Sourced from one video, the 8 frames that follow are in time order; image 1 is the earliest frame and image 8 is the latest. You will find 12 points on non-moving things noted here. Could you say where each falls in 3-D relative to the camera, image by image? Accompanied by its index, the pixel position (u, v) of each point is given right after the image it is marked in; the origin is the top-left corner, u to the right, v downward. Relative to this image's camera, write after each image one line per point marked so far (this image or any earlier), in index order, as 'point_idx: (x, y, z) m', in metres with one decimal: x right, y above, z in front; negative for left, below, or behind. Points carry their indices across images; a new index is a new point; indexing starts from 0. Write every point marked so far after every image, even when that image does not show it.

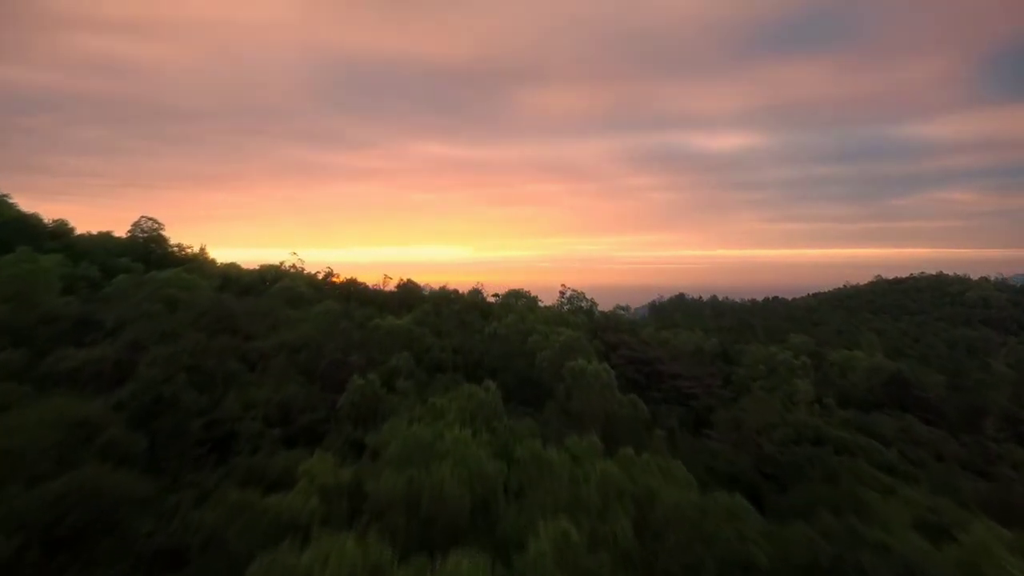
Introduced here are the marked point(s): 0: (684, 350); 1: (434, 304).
0: (+4.2, -1.5, +15.6) m
1: (-1.6, -0.3, +13.4) m
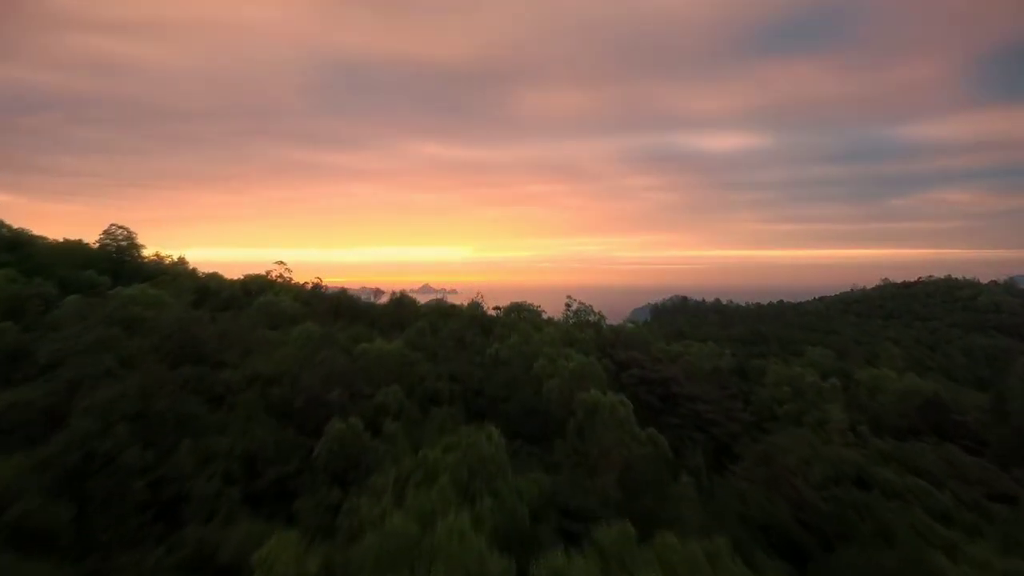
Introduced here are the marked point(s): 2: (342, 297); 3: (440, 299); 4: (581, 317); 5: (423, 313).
0: (+4.2, -1.8, +14.5) m
1: (-1.6, -0.6, +12.2) m
2: (-4.0, -0.3, +15.2) m
3: (-1.7, -0.4, +14.8) m
4: (+1.9, -0.9, +17.2) m
5: (-1.8, -0.5, +13.1) m
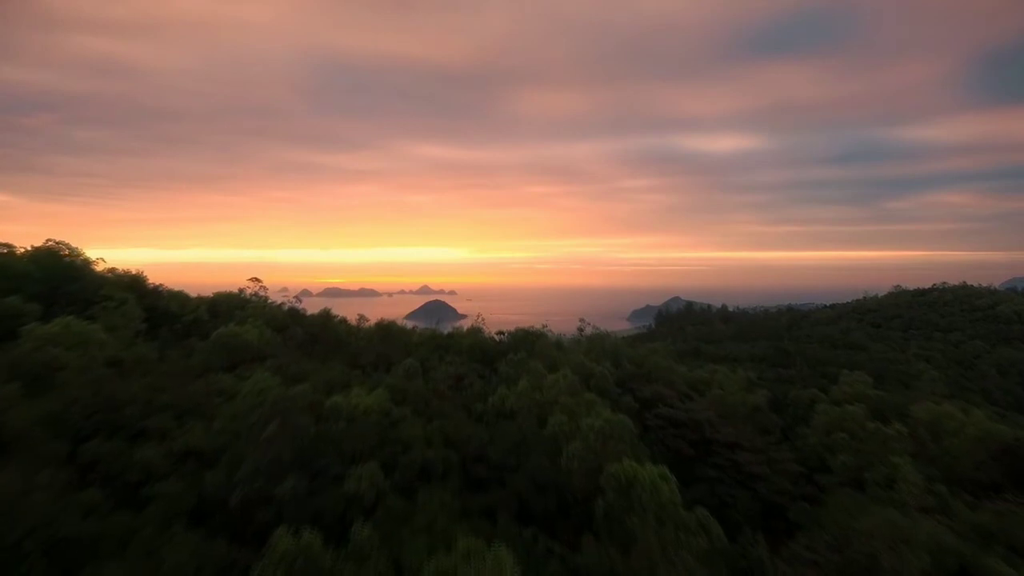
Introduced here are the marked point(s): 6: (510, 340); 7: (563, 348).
0: (+4.3, -2.3, +12.6) m
1: (-1.5, -1.1, +10.3) m
2: (-3.9, -0.7, +13.3) m
3: (-1.6, -0.9, +12.9) m
4: (+2.0, -1.4, +15.3) m
5: (-1.7, -1.0, +11.2) m
6: (-0.2, -1.1, +12.8) m
7: (+1.0, -1.3, +13.0) m
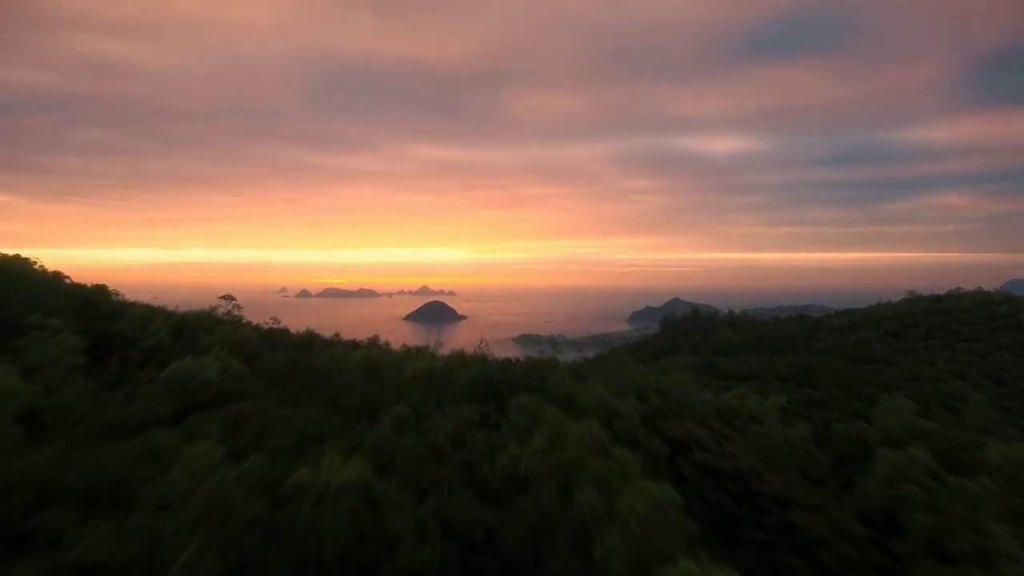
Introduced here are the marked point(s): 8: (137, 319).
0: (+4.5, -2.7, +10.9) m
1: (-1.3, -1.5, +8.6) m
2: (-3.8, -1.1, +11.5) m
3: (-1.5, -1.3, +11.2) m
4: (+2.1, -1.7, +13.5) m
5: (-1.6, -1.4, +9.4) m
6: (0.0, -1.4, +11.1) m
7: (+1.1, -1.7, +11.3) m
8: (-6.5, -0.5, +11.2) m
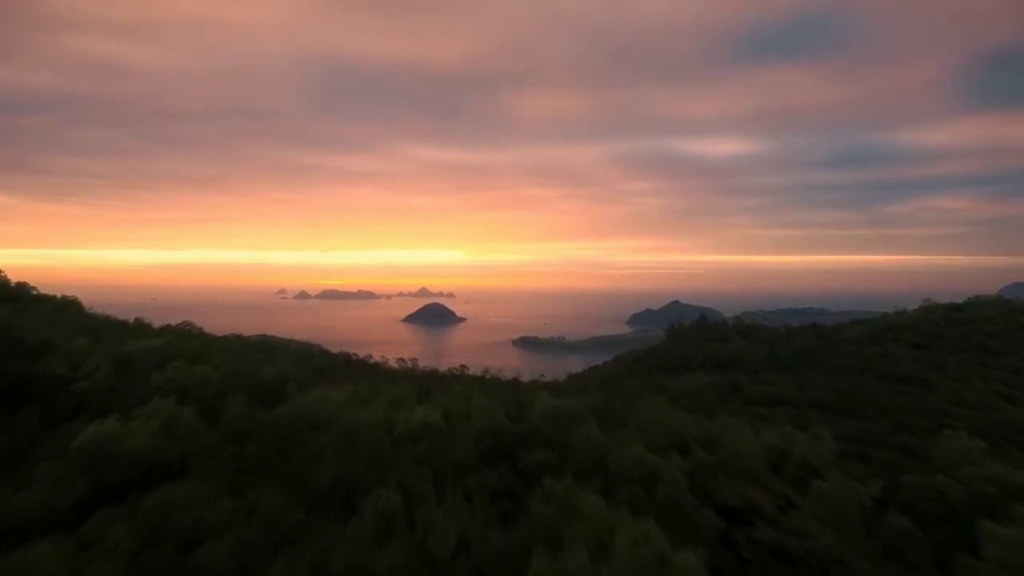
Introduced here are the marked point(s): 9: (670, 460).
0: (+4.8, -3.1, +9.2) m
1: (-1.0, -1.9, +6.9) m
2: (-3.4, -1.6, +9.8) m
3: (-1.1, -1.7, +9.5) m
4: (+2.5, -2.2, +11.8) m
5: (-1.2, -1.8, +7.7) m
6: (+0.3, -1.9, +9.4) m
7: (+1.5, -2.1, +9.6) m
8: (-6.2, -1.0, +9.5) m
9: (+2.2, -2.4, +8.8) m
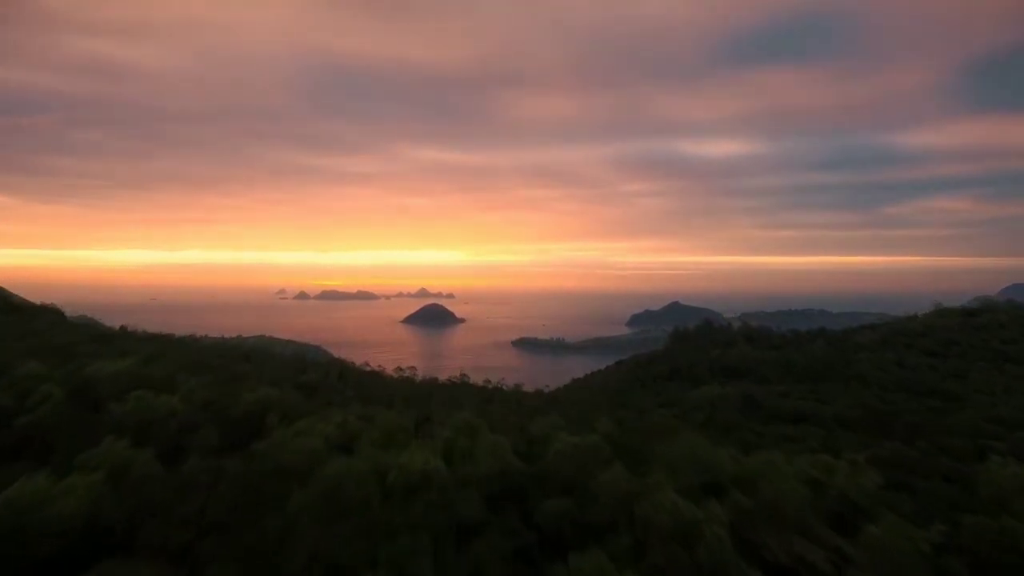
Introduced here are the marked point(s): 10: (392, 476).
0: (+5.0, -3.4, +7.9) m
1: (-0.8, -2.2, +5.6) m
2: (-3.3, -1.8, +8.6) m
3: (-0.9, -2.0, +8.2) m
4: (+2.6, -2.5, +10.6) m
5: (-1.0, -2.1, +6.5) m
6: (+0.5, -2.1, +8.1) m
7: (+1.6, -2.4, +8.4) m
8: (-6.0, -1.2, +8.2) m
9: (+2.4, -2.6, +7.6) m
10: (-1.2, -2.0, +6.8) m
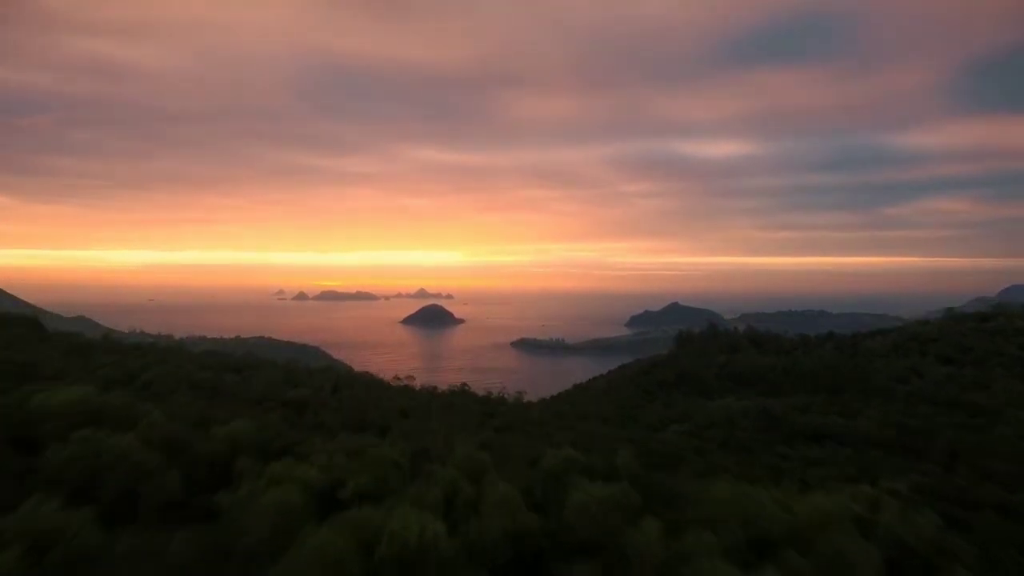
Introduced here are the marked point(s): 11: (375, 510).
0: (+5.2, -3.6, +6.8) m
1: (-0.6, -2.4, +4.5) m
2: (-3.1, -2.1, +7.5) m
3: (-0.8, -2.2, +7.1) m
4: (+2.8, -2.7, +9.5) m
5: (-0.9, -2.3, +5.4) m
6: (+0.6, -2.4, +7.0) m
7: (+1.8, -2.6, +7.2) m
8: (-5.9, -1.5, +7.1) m
9: (+2.6, -2.9, +6.5) m
10: (-1.0, -2.2, +5.6) m
11: (-1.2, -2.2, +6.5) m
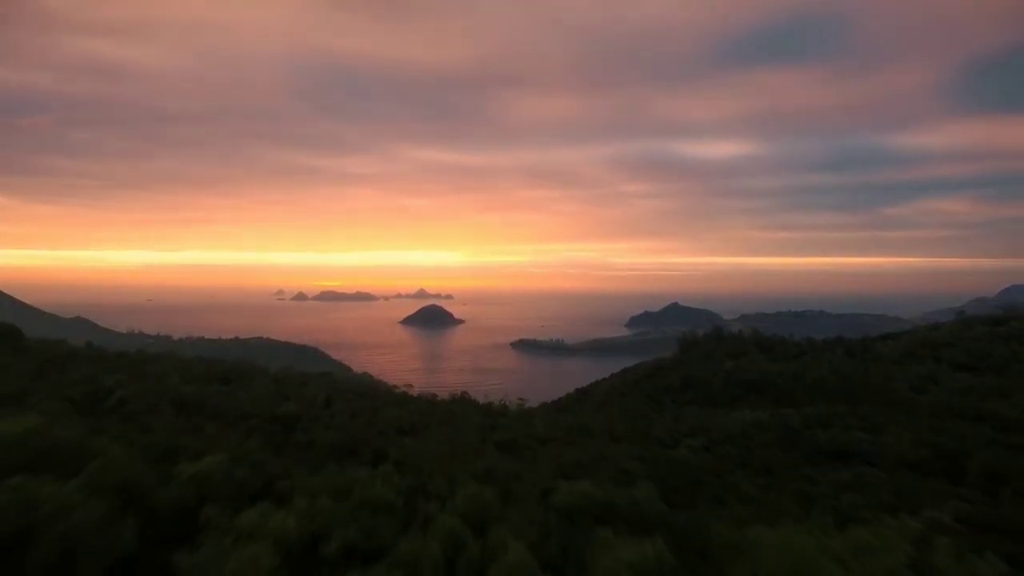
0: (+5.3, -3.8, +5.7) m
1: (-0.5, -2.6, +3.4) m
2: (-3.0, -2.3, +6.3) m
3: (-0.7, -2.4, +6.0) m
4: (+2.9, -2.9, +8.4) m
5: (-0.8, -2.5, +4.3) m
6: (+0.7, -2.6, +5.9) m
7: (+1.9, -2.8, +6.1) m
8: (-5.8, -1.7, +6.0) m
9: (+2.7, -3.1, +5.4) m
10: (-0.9, -2.4, +4.5) m
11: (-1.1, -2.4, +5.4) m
